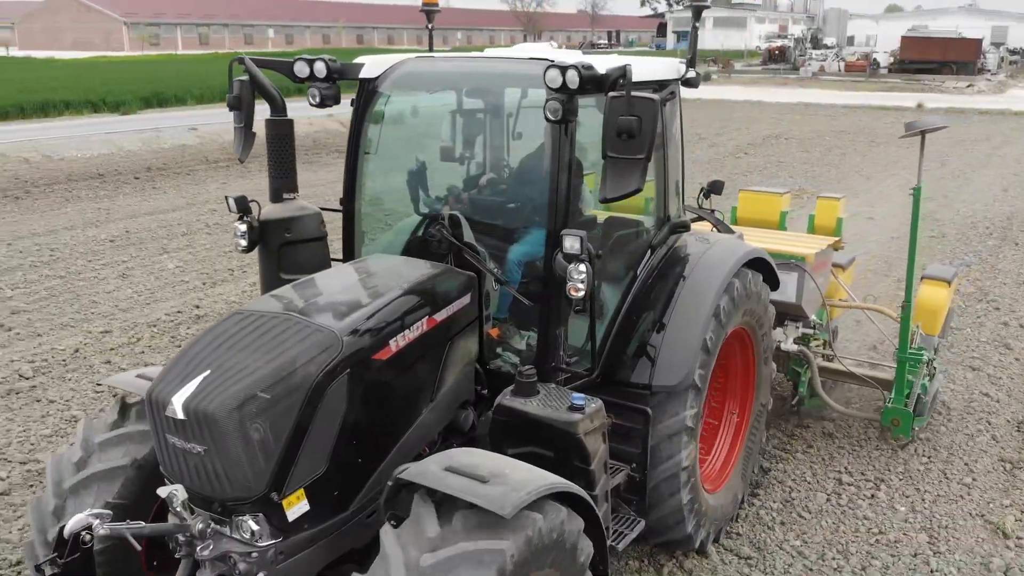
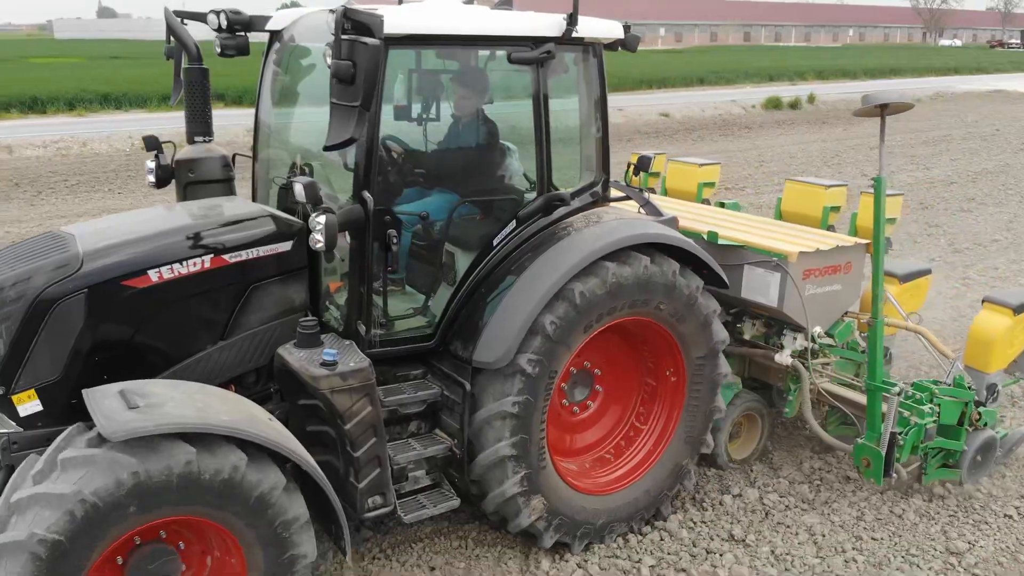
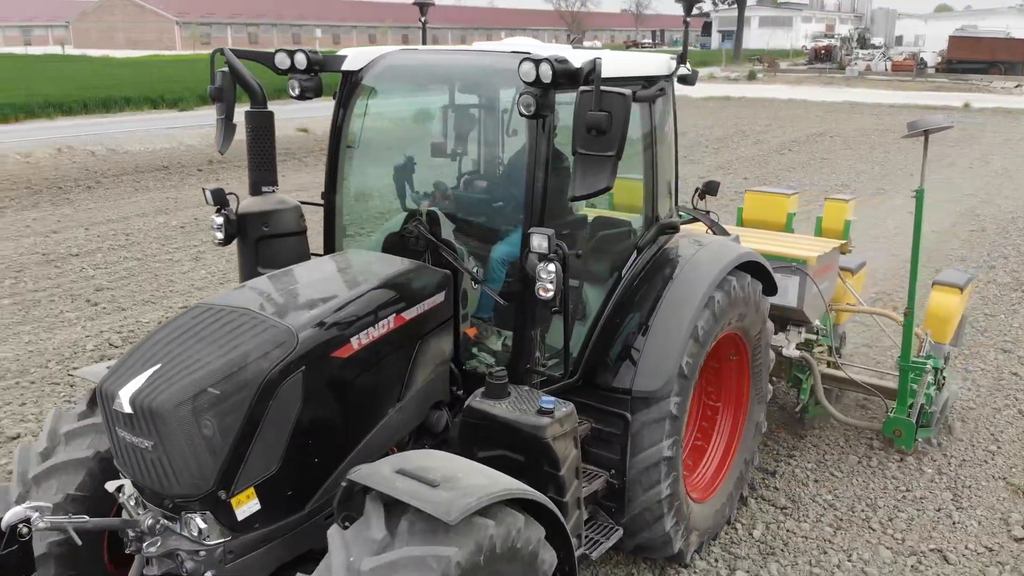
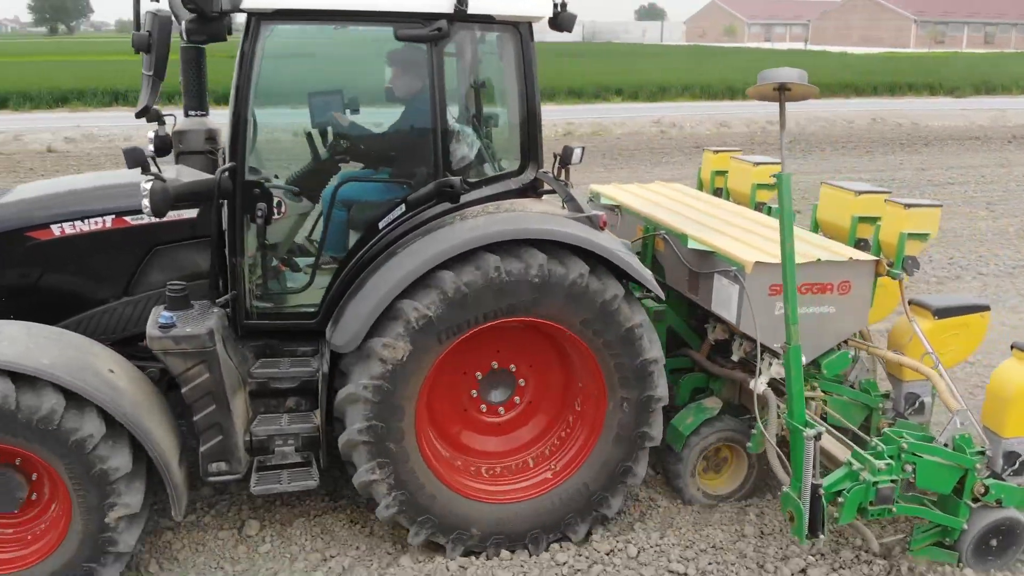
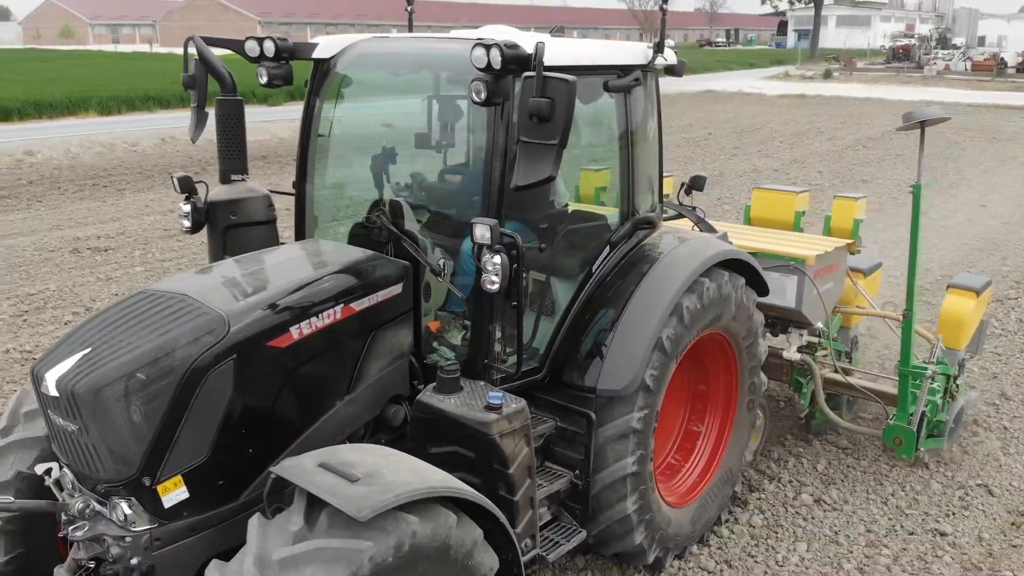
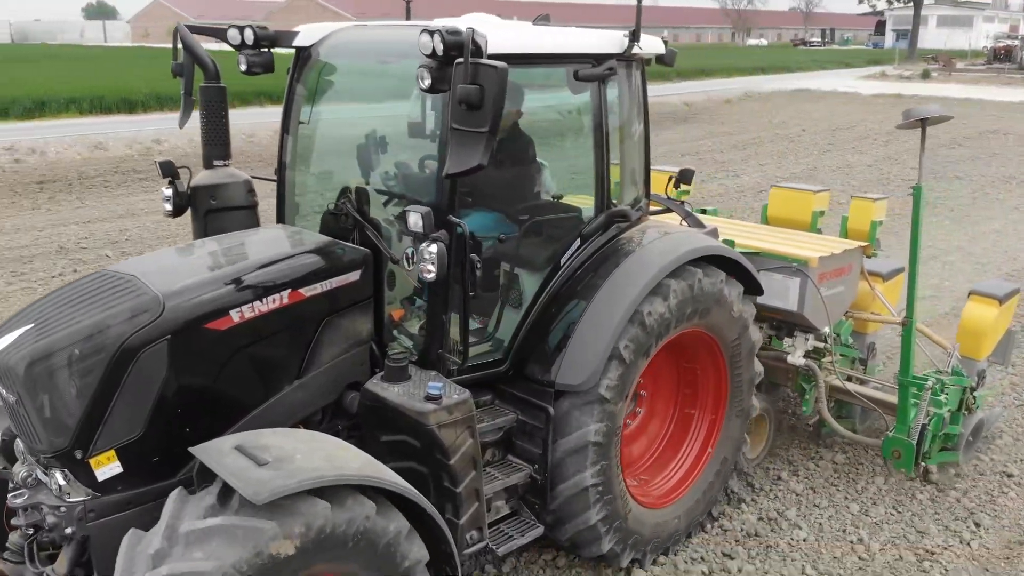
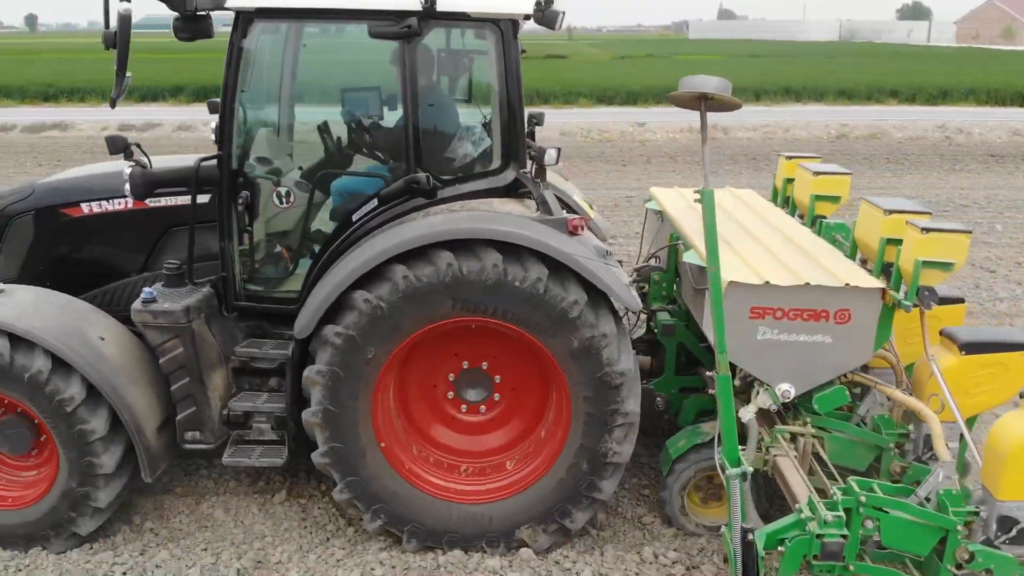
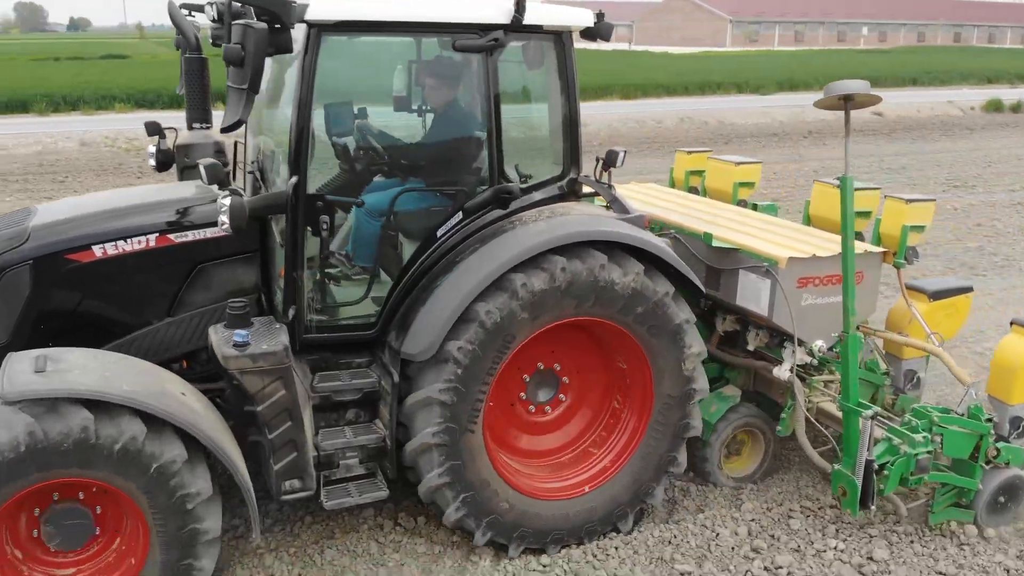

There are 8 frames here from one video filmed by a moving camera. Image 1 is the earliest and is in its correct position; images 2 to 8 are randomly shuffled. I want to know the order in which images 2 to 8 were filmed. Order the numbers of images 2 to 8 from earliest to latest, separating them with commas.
3, 5, 6, 2, 8, 4, 7
